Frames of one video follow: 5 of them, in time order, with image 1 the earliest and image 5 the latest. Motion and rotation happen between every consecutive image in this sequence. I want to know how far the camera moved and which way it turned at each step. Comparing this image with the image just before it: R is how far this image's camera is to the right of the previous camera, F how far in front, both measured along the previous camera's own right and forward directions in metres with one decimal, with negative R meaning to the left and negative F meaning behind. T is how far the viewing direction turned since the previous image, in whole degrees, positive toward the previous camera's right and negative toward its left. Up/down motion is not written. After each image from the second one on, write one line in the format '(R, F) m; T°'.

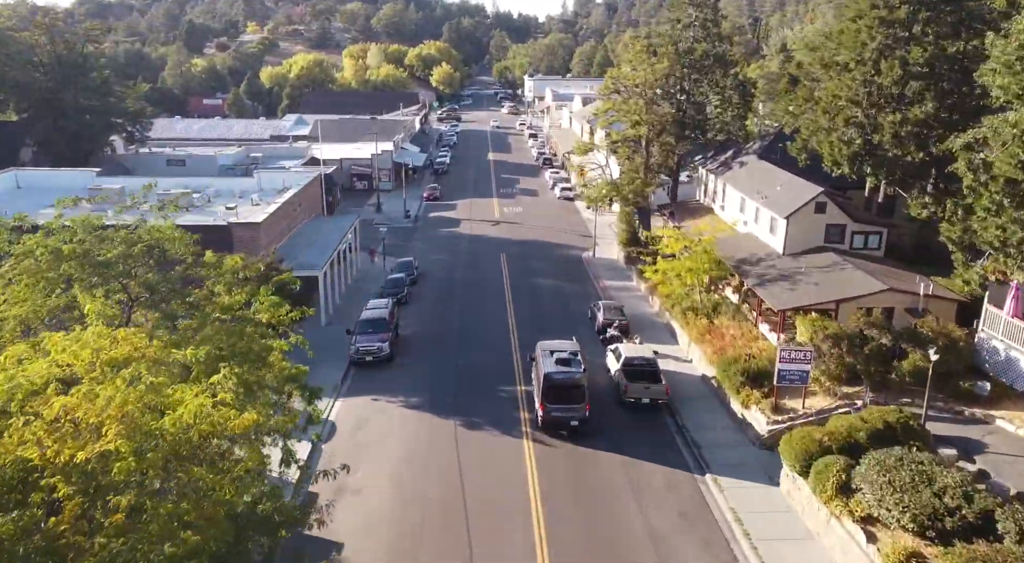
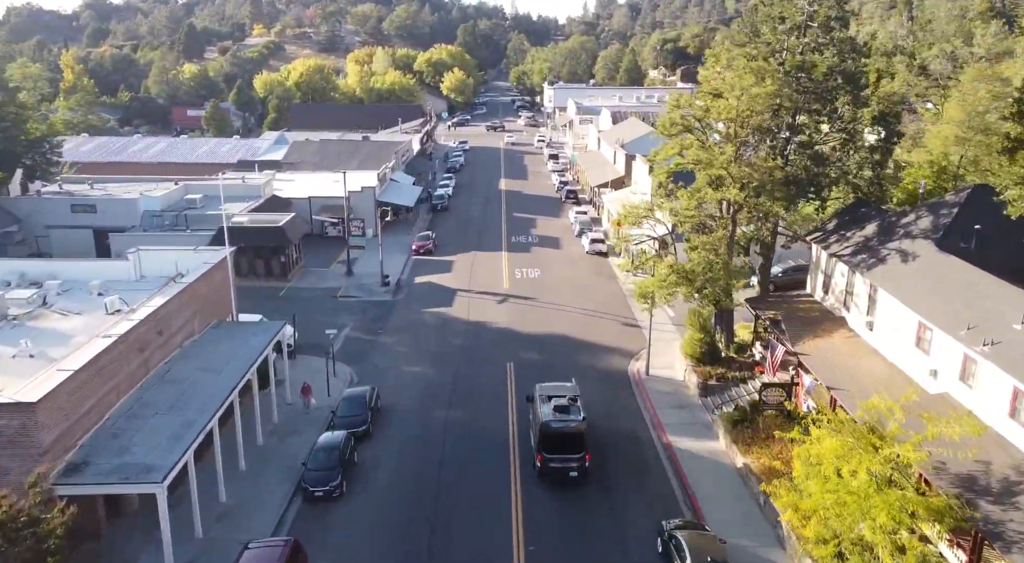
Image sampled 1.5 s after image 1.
(+0.2, +15.3) m; -1°
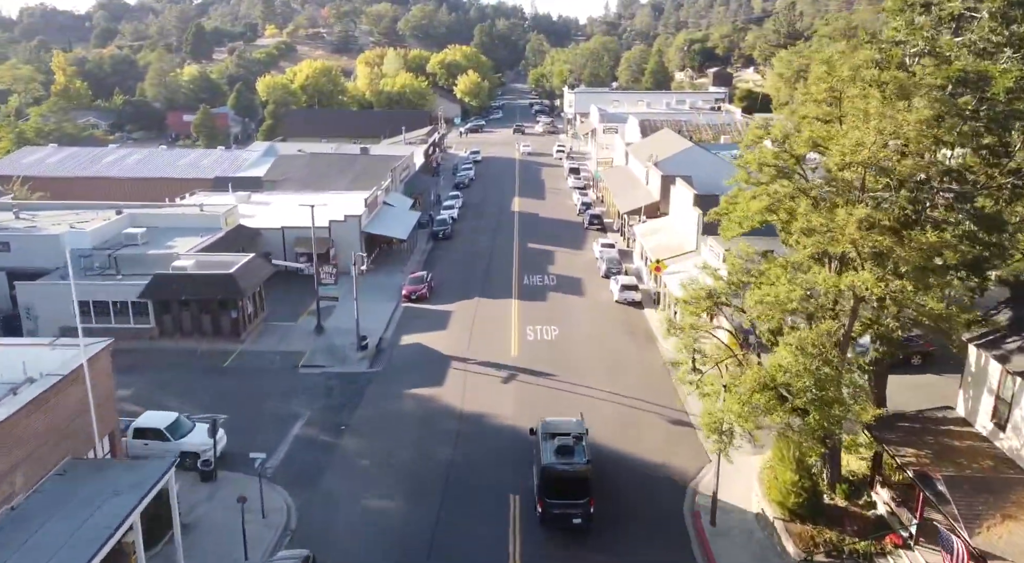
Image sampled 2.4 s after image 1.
(+0.3, +9.5) m; -1°
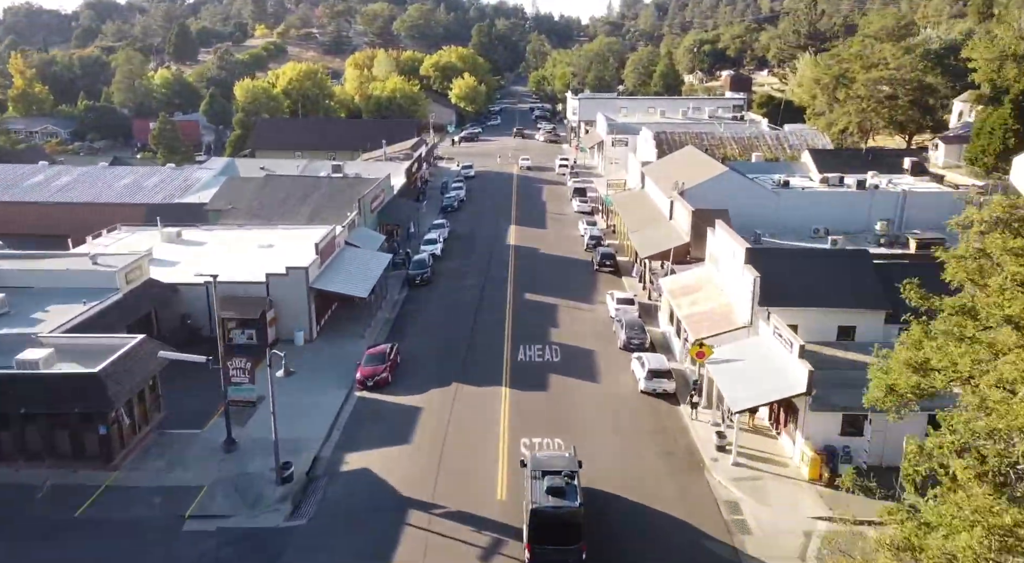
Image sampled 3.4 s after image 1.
(+0.4, +10.6) m; 0°
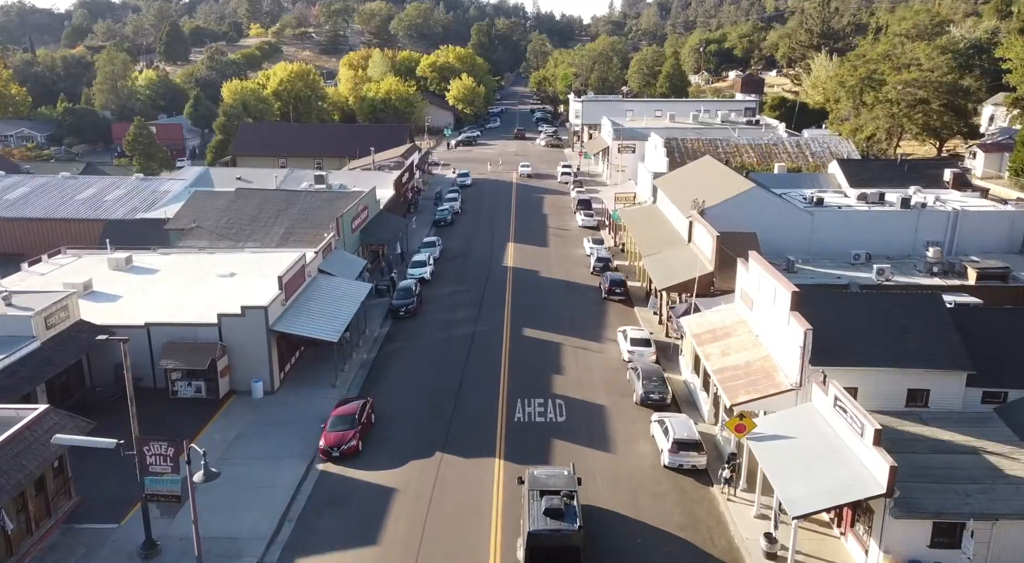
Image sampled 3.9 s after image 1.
(+0.2, +5.5) m; 0°
